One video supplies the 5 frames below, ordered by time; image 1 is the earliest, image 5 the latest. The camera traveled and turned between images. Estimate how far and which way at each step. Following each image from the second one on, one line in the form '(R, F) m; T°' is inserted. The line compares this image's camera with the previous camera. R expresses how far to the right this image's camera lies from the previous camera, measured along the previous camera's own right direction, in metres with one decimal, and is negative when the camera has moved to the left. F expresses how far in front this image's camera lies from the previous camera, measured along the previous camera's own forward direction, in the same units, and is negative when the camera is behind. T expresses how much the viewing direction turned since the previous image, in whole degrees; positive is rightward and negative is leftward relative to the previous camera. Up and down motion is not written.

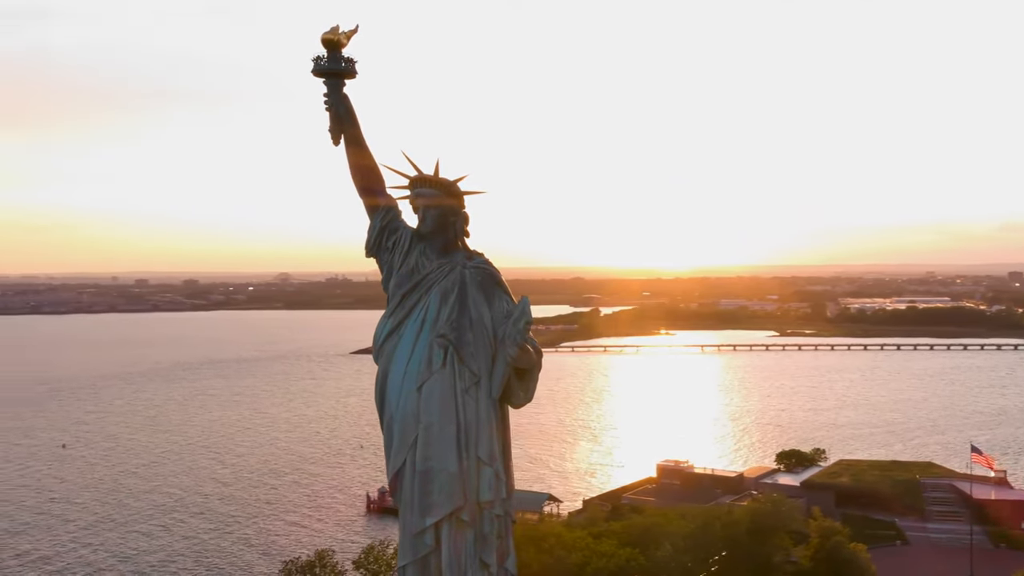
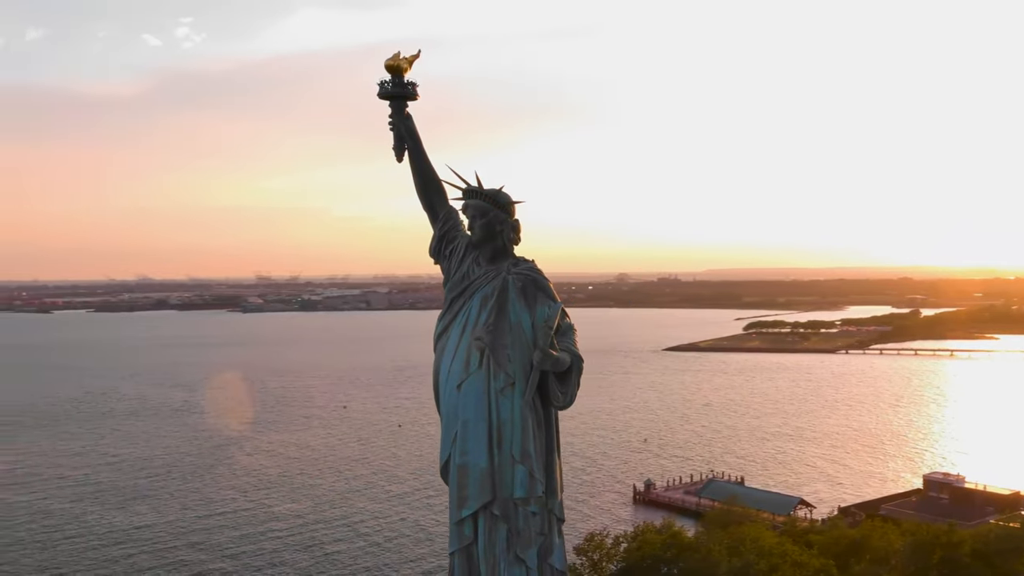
(+2.5, 0.0) m; -23°
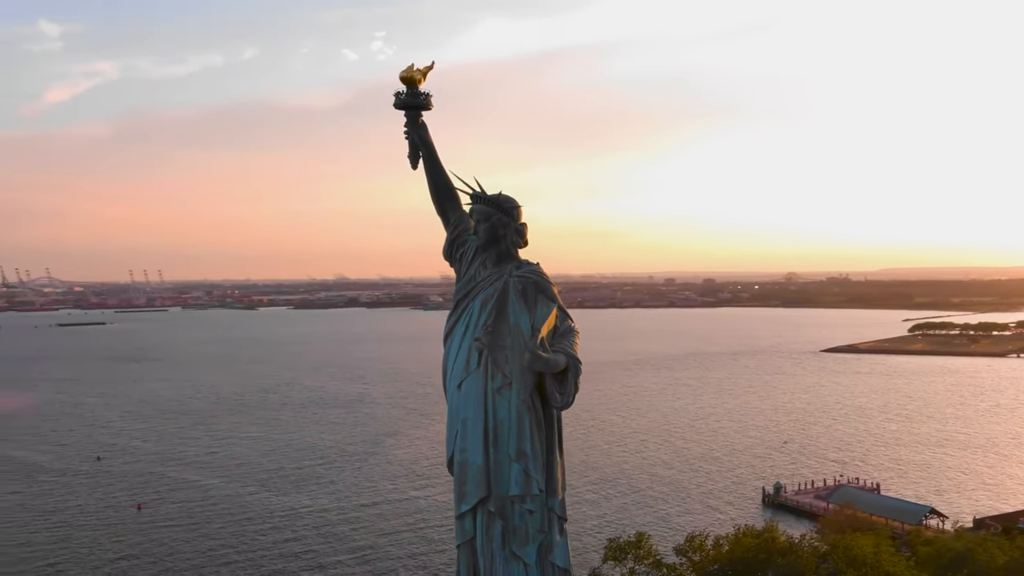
(+1.5, 0.0) m; -12°
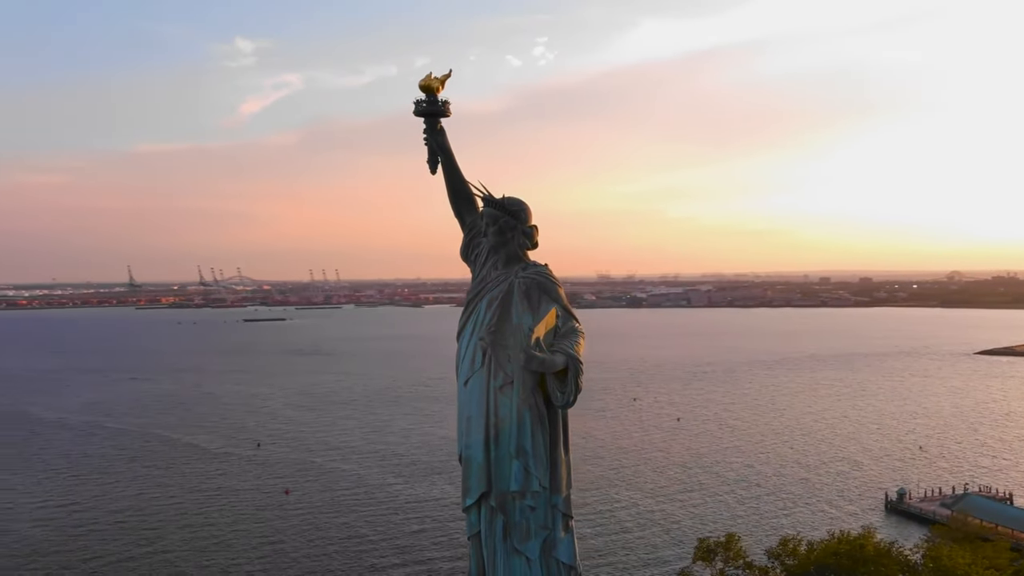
(+1.3, 0.0) m; -11°
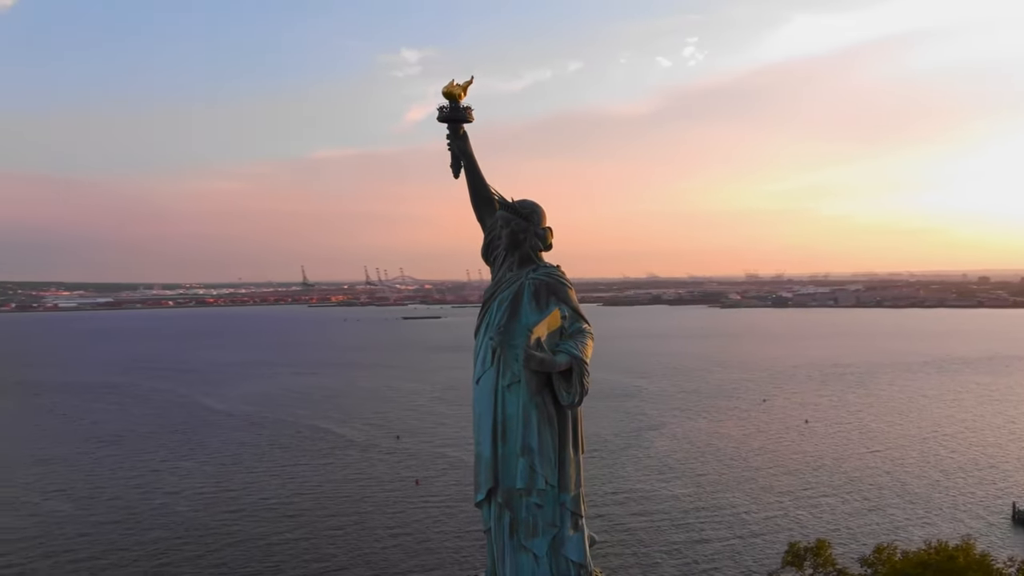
(+1.2, 0.0) m; -10°
